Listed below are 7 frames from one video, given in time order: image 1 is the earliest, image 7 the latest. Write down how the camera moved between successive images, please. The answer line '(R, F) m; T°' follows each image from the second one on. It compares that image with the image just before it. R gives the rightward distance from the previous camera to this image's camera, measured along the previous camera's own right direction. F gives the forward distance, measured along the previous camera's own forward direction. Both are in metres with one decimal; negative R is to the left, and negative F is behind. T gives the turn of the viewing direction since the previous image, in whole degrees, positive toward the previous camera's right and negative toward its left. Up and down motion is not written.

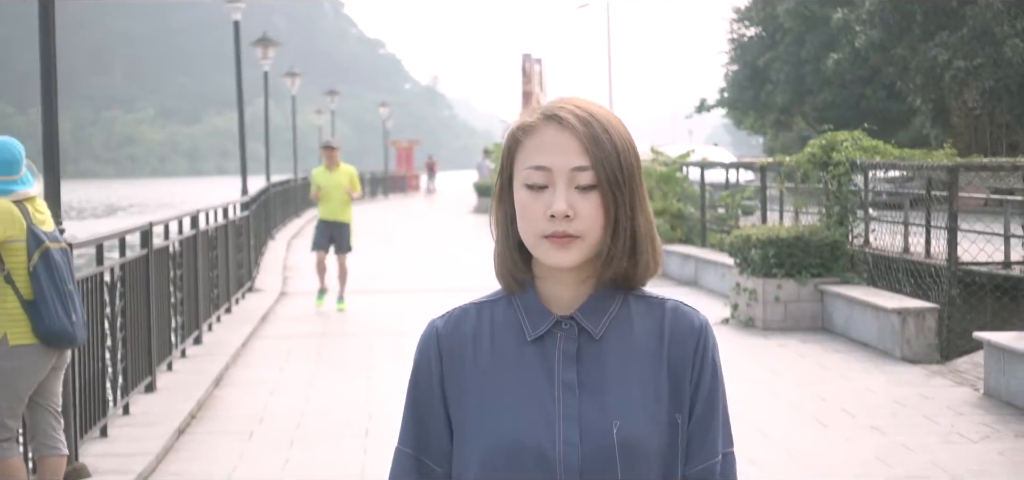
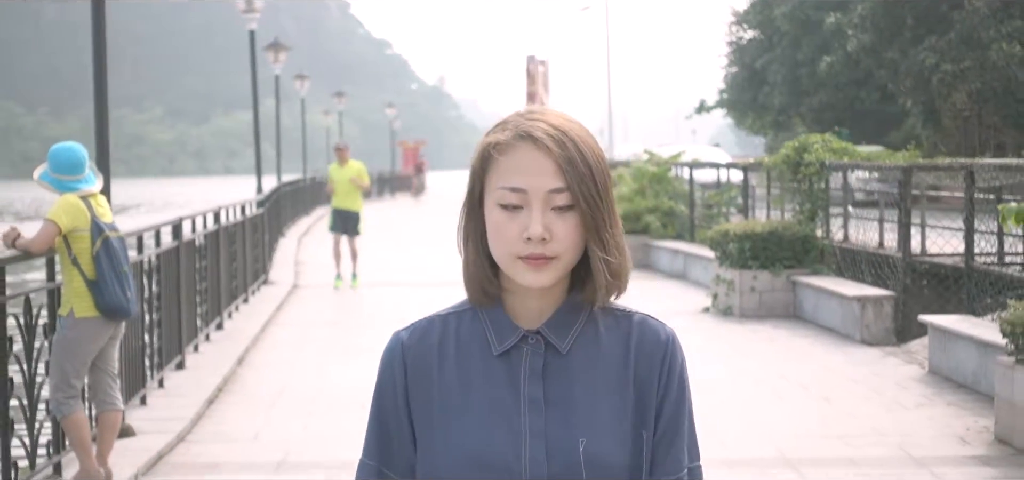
(+0.1, -1.0) m; 0°
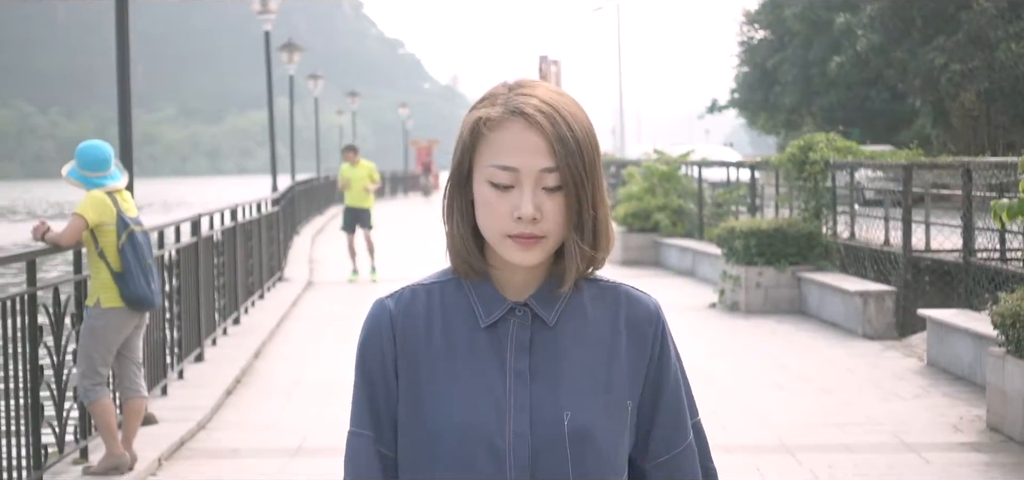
(0.0, -0.3) m; -1°
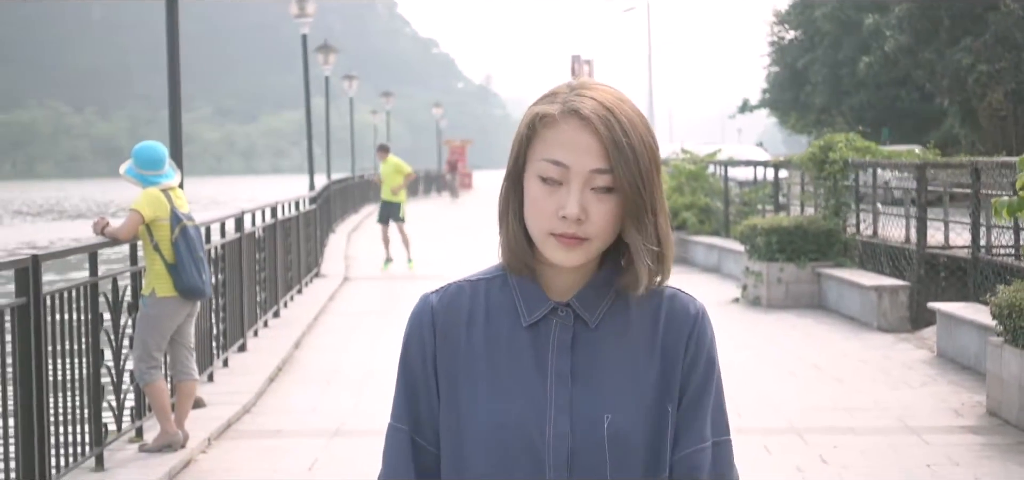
(+0.1, -0.5) m; -2°
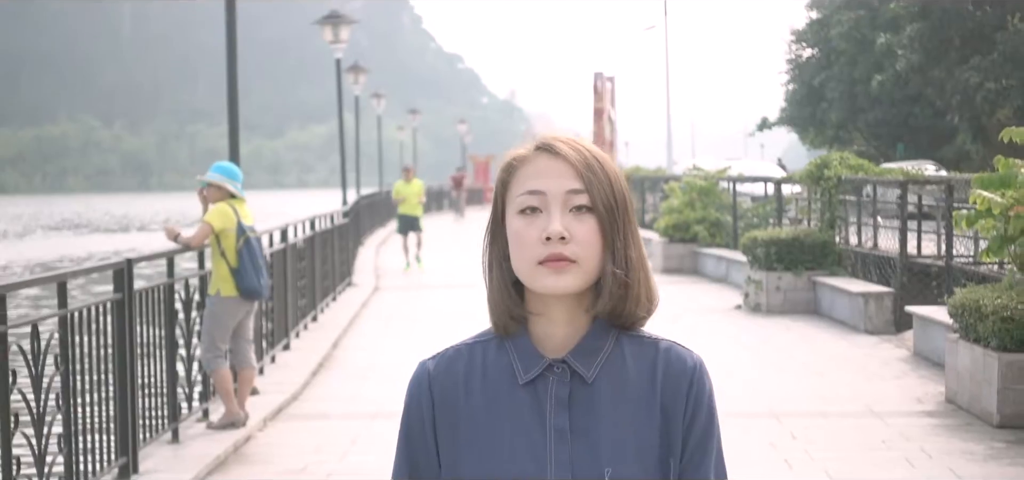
(+0.1, -1.1) m; -1°
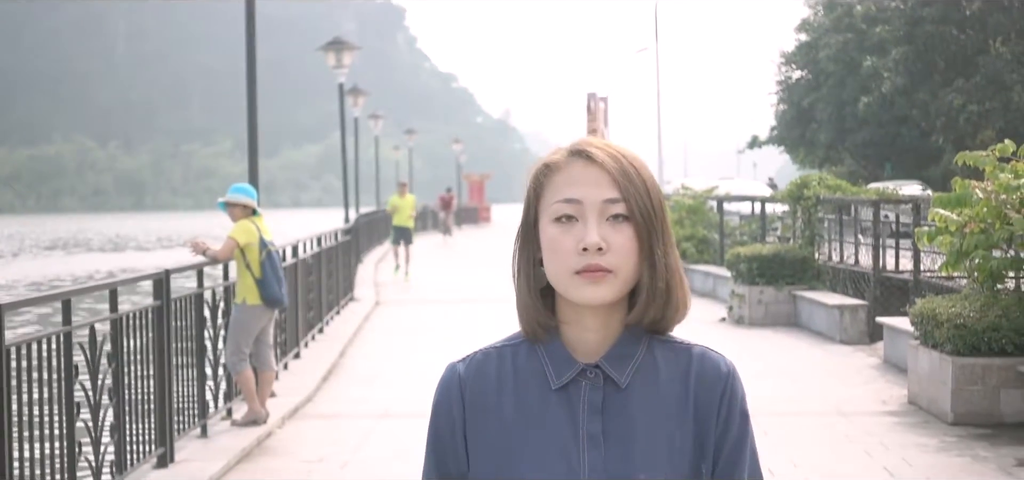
(0.0, -0.8) m; 0°
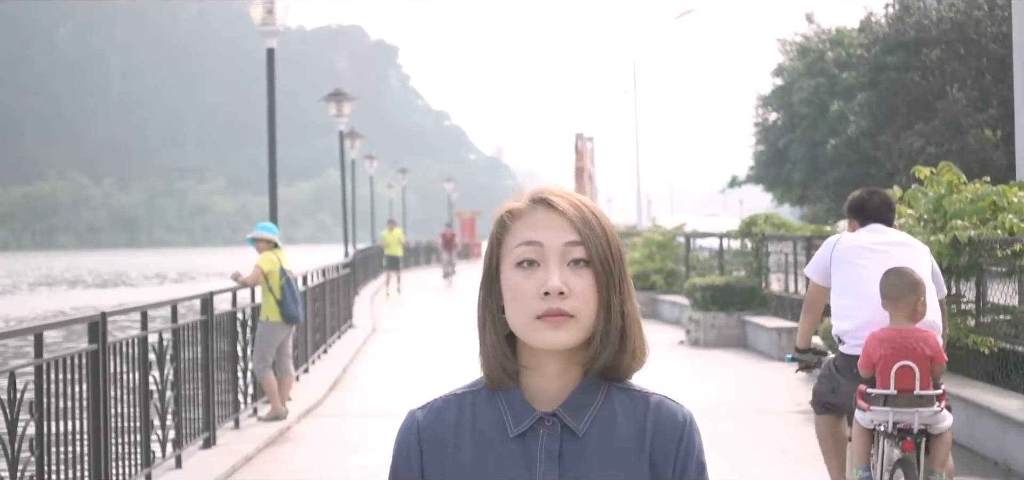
(+0.1, -2.0) m; 0°
